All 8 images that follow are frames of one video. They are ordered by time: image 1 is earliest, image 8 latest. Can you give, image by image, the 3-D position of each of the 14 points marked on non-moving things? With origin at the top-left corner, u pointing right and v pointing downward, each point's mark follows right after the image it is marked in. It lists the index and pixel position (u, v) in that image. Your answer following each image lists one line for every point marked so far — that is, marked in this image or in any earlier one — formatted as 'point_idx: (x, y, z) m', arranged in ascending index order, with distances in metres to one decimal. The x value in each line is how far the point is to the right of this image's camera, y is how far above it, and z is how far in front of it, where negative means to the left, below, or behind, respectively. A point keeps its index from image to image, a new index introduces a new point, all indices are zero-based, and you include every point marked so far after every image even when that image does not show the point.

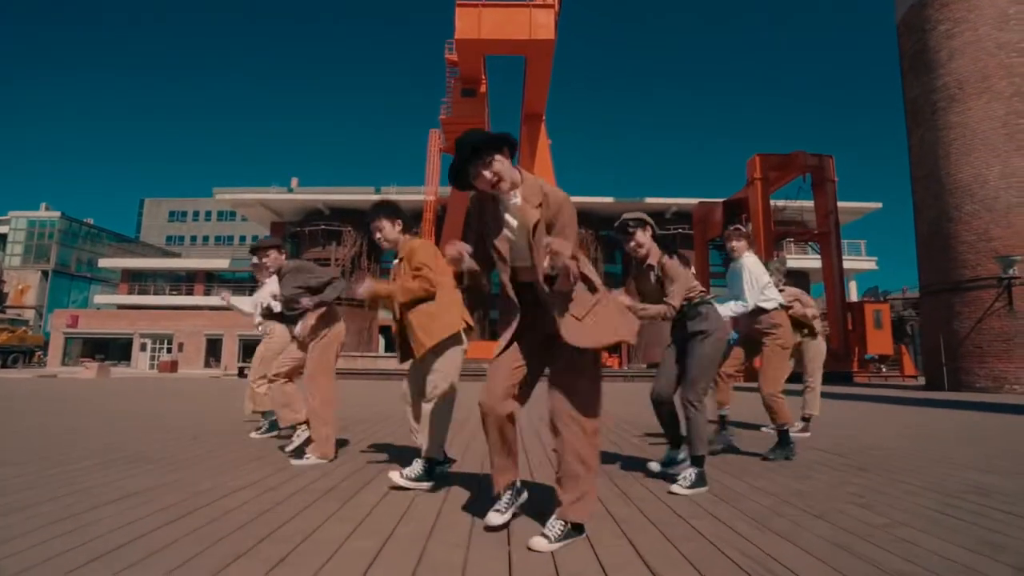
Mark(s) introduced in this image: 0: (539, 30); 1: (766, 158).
0: (+0.9, +8.7, +18.6) m
1: (+7.3, +3.7, +16.1) m
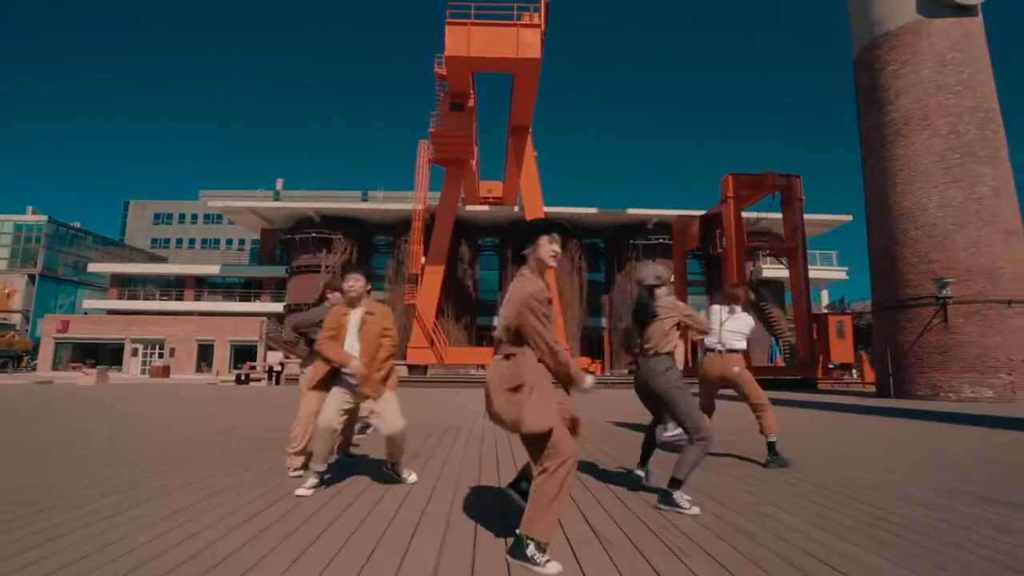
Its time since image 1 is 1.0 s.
0: (+0.5, +8.3, +19.5) m
1: (+6.9, +3.4, +17.1) m
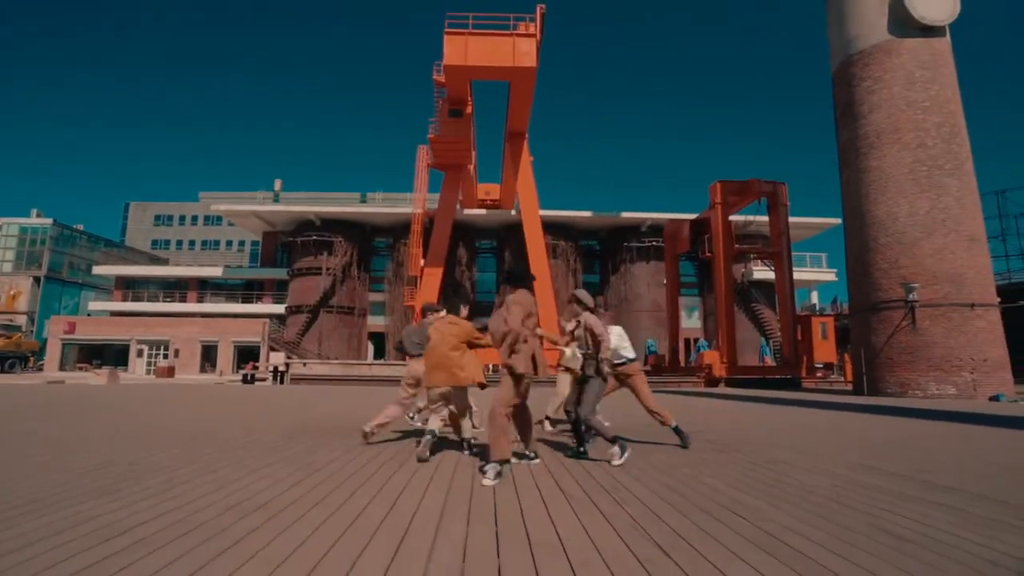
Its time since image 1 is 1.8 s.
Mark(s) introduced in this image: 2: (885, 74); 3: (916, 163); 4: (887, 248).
0: (+0.4, +8.2, +20.1) m
1: (+6.8, +3.3, +17.8) m
2: (+7.8, +4.4, +11.6) m
3: (+8.0, +2.5, +11.1) m
4: (+7.6, +0.8, +11.3) m
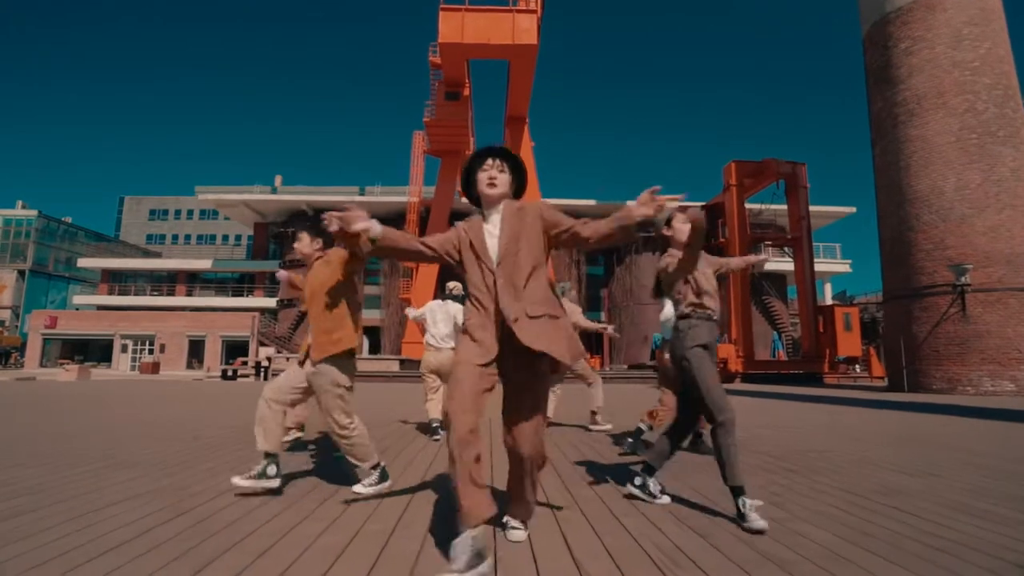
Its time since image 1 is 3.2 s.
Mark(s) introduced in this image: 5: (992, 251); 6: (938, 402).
0: (+0.3, +8.6, +18.9) m
1: (+6.8, +3.6, +16.5) m
2: (+7.7, +4.7, +10.4) m
3: (+8.0, +2.8, +9.9) m
4: (+7.5, +1.1, +10.0) m
5: (+8.2, +0.6, +9.5) m
6: (+7.0, -1.9, +9.1) m
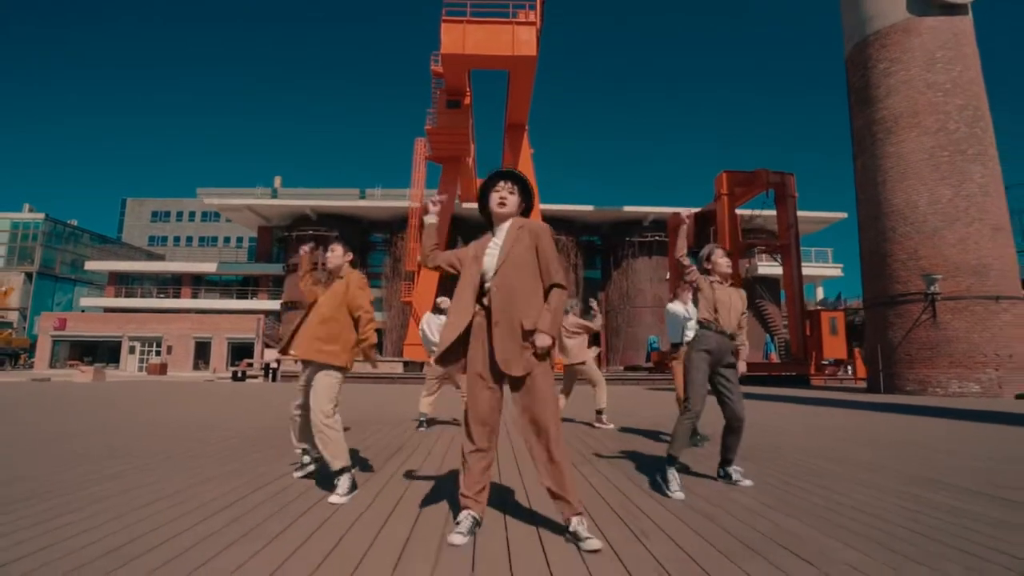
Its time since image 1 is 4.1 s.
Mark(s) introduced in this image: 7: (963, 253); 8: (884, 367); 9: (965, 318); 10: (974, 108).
0: (+0.3, +8.4, +19.5) m
1: (+6.8, +3.5, +17.2) m
2: (+7.7, +4.6, +11.0) m
3: (+8.0, +2.6, +10.5) m
4: (+7.5, +1.0, +10.7) m
5: (+8.2, +0.5, +10.2) m
6: (+7.0, -2.0, +9.8) m
7: (+8.2, +0.6, +10.2) m
8: (+7.3, -1.6, +11.0) m
9: (+8.1, -0.5, +10.0) m
10: (+8.7, +3.4, +10.6) m
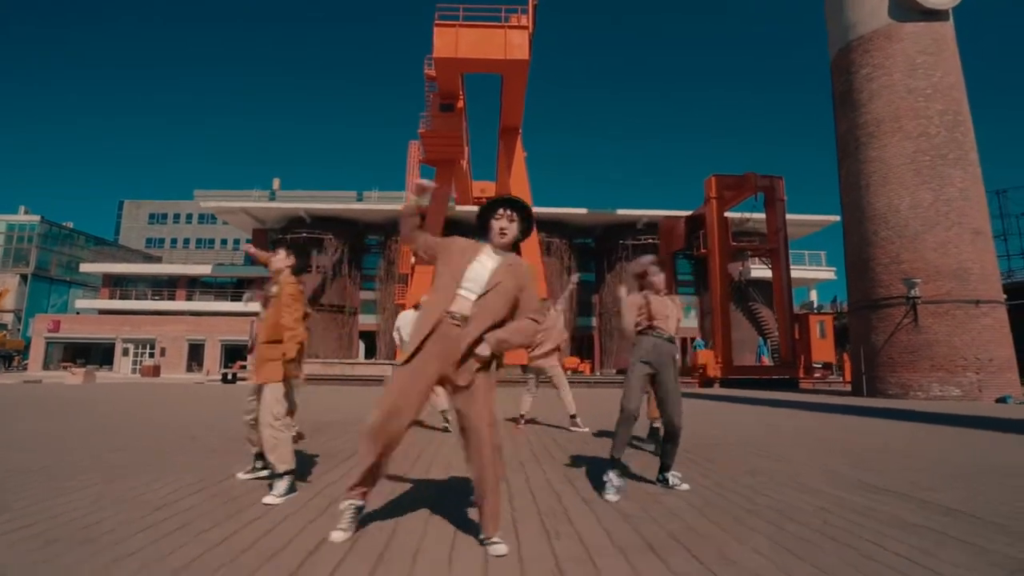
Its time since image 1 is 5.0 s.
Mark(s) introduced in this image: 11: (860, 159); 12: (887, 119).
0: (0.0, +8.3, +19.6) m
1: (+6.5, +3.4, +17.3) m
2: (+7.4, +4.5, +11.1) m
3: (+7.7, +2.6, +10.6) m
4: (+7.2, +0.9, +10.7) m
5: (+7.9, +0.4, +10.2) m
6: (+6.7, -2.1, +9.8) m
7: (+7.9, +0.6, +10.2) m
8: (+7.0, -1.6, +11.1) m
9: (+7.8, -0.6, +10.0) m
10: (+8.5, +3.3, +10.6) m
11: (+7.1, +2.6, +11.3) m
12: (+7.4, +3.3, +11.0) m
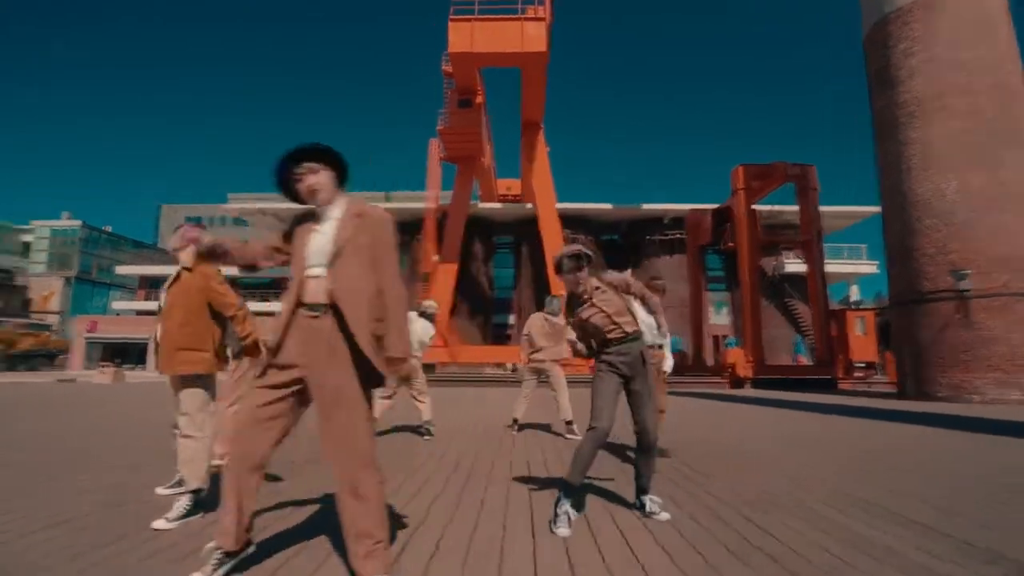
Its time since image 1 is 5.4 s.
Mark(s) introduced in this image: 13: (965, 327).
0: (+0.7, +8.4, +19.1) m
1: (+7.0, +3.5, +16.4) m
2: (+7.6, +4.7, +10.2) m
3: (+7.9, +2.7, +9.6) m
4: (+7.4, +1.0, +9.8) m
5: (+8.0, +0.5, +9.3) m
6: (+6.9, -2.0, +9.0) m
7: (+8.1, +0.7, +9.3) m
8: (+7.3, -1.5, +10.2) m
9: (+8.0, -0.5, +9.1) m
10: (+8.6, +3.5, +9.6) m
11: (+7.3, +2.7, +10.4) m
12: (+7.6, +3.5, +10.0) m
13: (+7.6, -0.7, +9.3) m
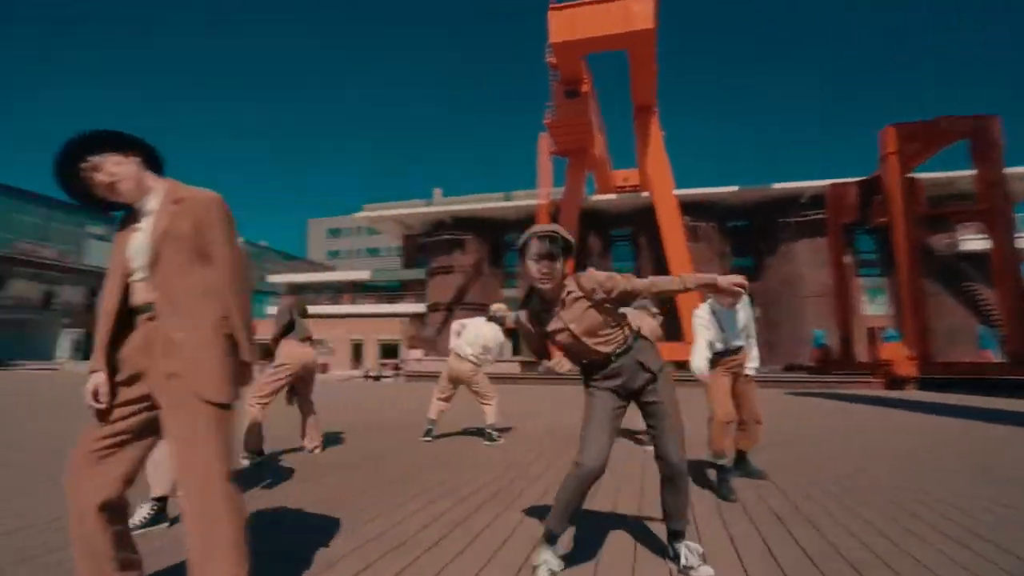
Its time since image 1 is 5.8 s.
0: (+4.0, +8.6, +17.9) m
1: (+9.8, +4.0, +13.9) m
2: (+8.9, +5.1, +7.7) m
3: (+9.1, +3.1, +7.1) m
4: (+8.8, +1.4, +7.4) m
5: (+9.3, +0.9, +6.7) m
6: (+8.1, -1.6, +6.7) m
7: (+9.3, +1.1, +6.7) m
8: (+8.8, -1.1, +7.8) m
9: (+9.2, -0.1, +6.6) m
10: (+9.8, +3.9, +7.0) m
11: (+8.7, +3.1, +8.0) m
12: (+8.9, +3.9, +7.6) m
13: (+8.8, -0.3, +6.9) m
